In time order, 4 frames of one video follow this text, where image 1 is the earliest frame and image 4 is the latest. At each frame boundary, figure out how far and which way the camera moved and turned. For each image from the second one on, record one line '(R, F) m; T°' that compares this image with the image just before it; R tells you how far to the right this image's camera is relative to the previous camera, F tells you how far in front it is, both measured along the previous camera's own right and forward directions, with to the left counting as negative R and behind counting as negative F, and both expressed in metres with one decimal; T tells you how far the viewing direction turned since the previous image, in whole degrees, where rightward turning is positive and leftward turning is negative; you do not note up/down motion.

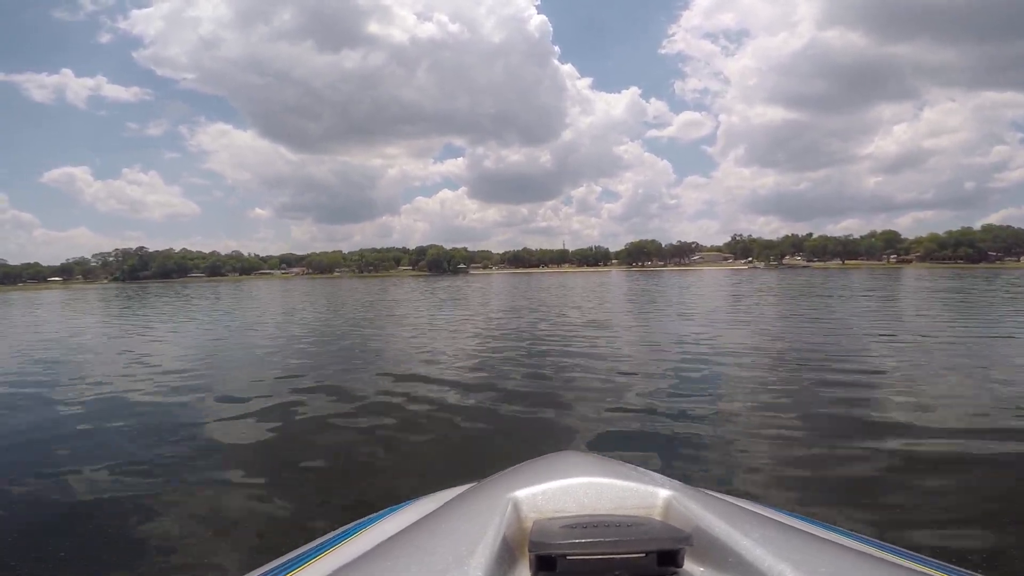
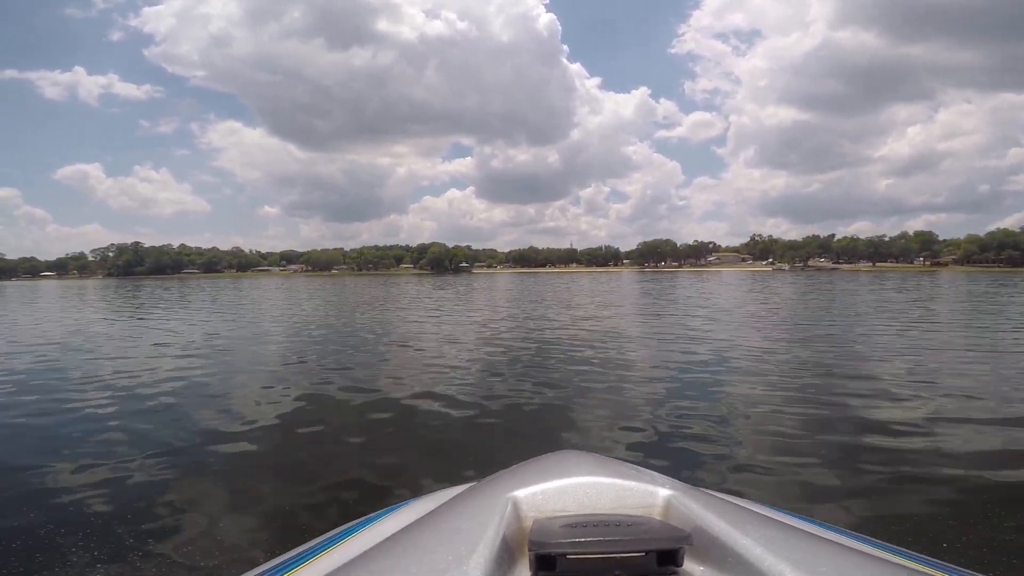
(-1.9, -0.8) m; -1°
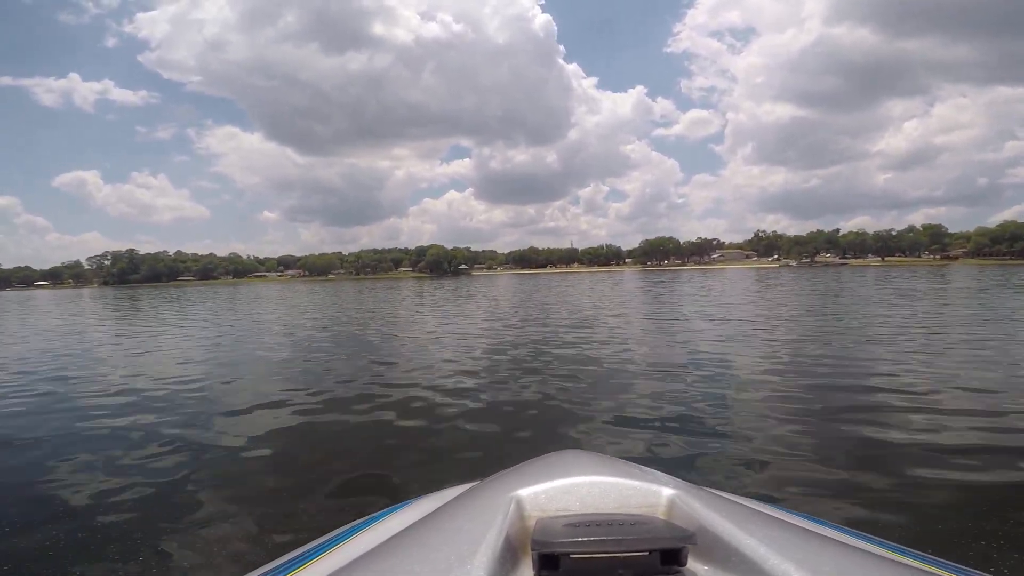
(-1.5, -1.8) m; 0°
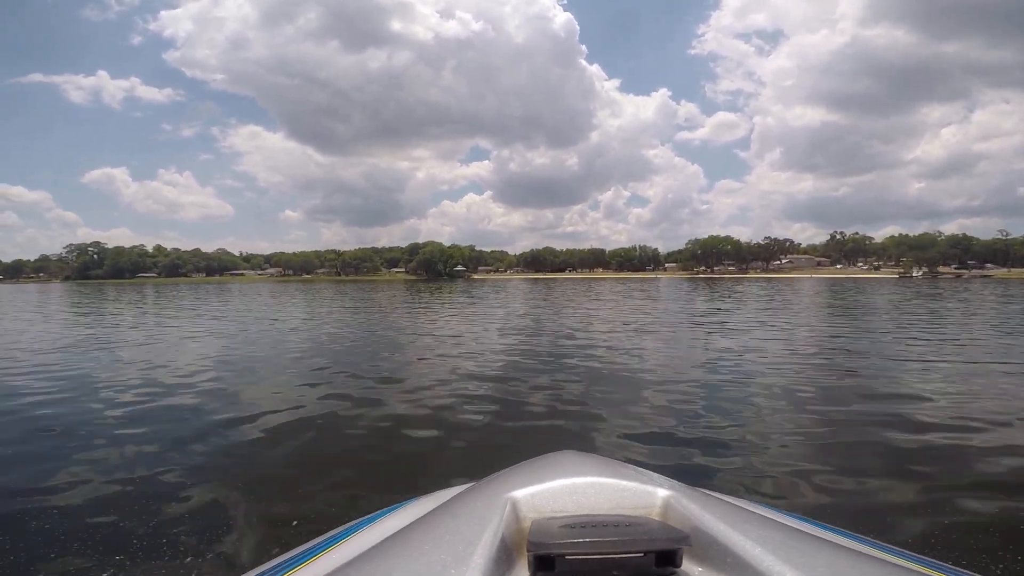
(+1.7, +1.2) m; -2°
